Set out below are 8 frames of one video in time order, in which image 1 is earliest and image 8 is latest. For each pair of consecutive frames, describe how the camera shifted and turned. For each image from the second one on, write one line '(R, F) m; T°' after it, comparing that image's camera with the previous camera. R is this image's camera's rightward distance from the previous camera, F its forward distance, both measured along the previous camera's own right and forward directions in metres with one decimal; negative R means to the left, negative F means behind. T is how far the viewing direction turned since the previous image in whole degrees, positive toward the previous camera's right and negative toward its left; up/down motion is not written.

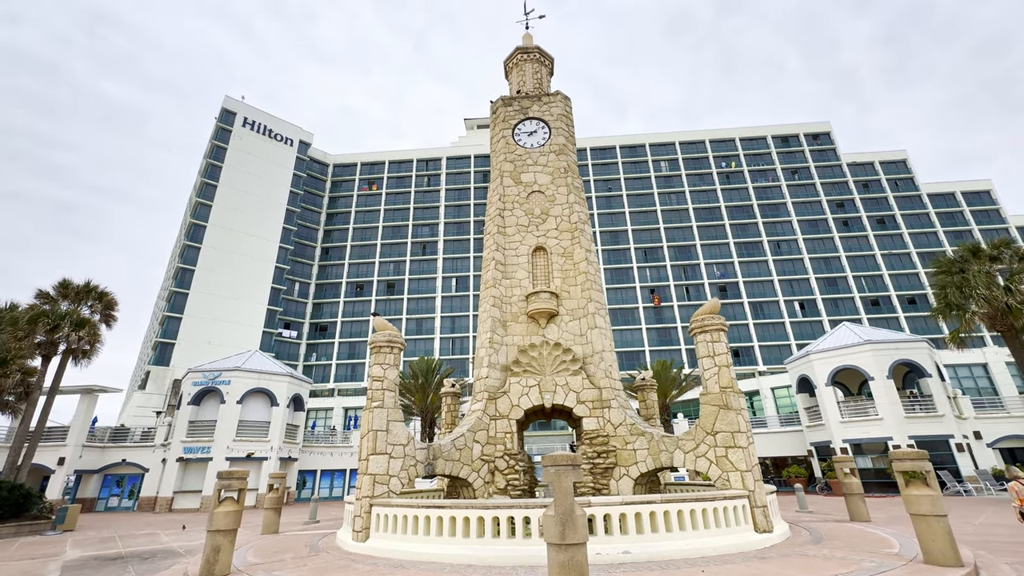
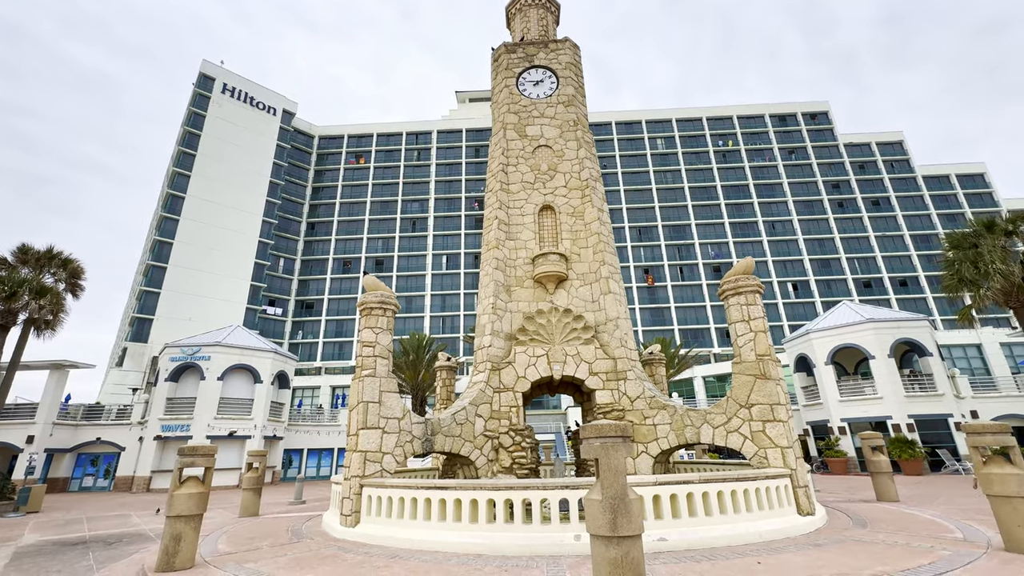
(-0.4, +1.2) m; +1°
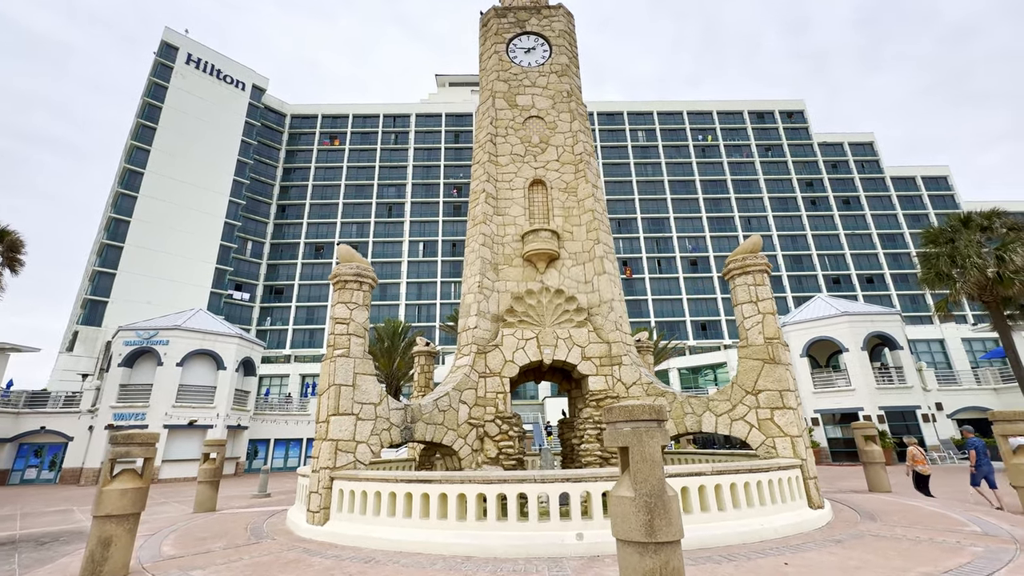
(-0.3, +0.8) m; +3°
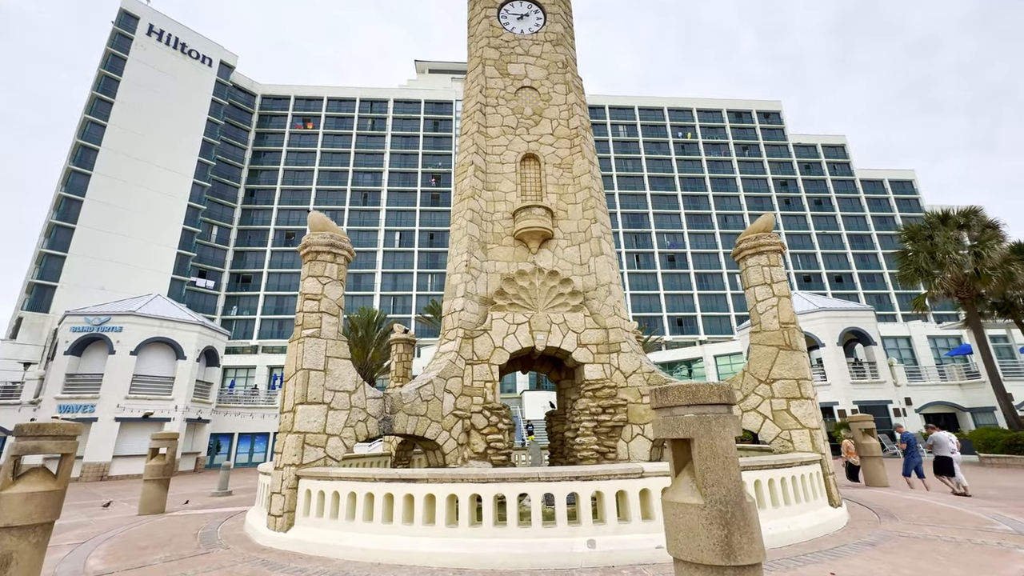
(-0.3, +0.9) m; +3°
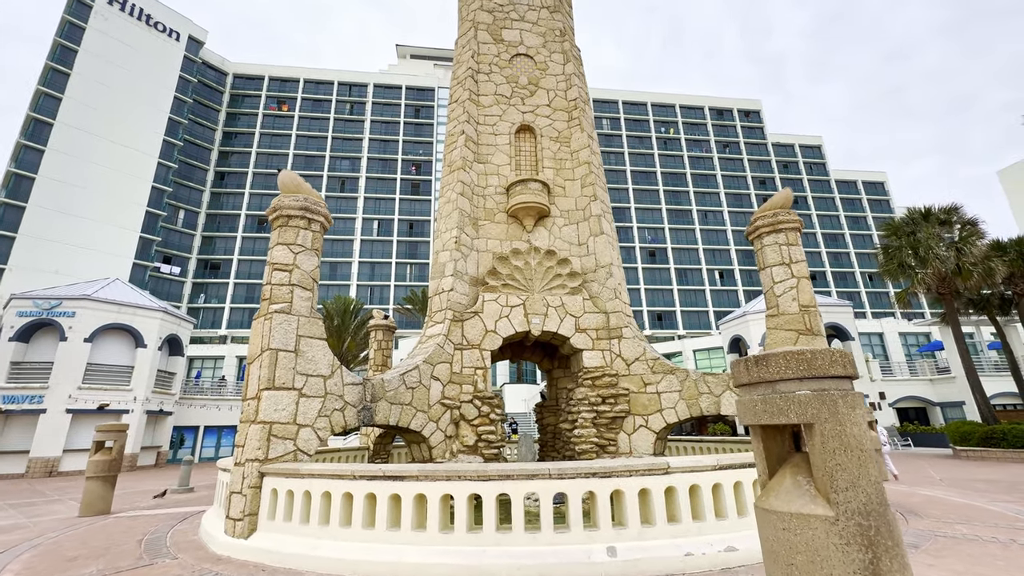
(-0.3, +0.8) m; +3°
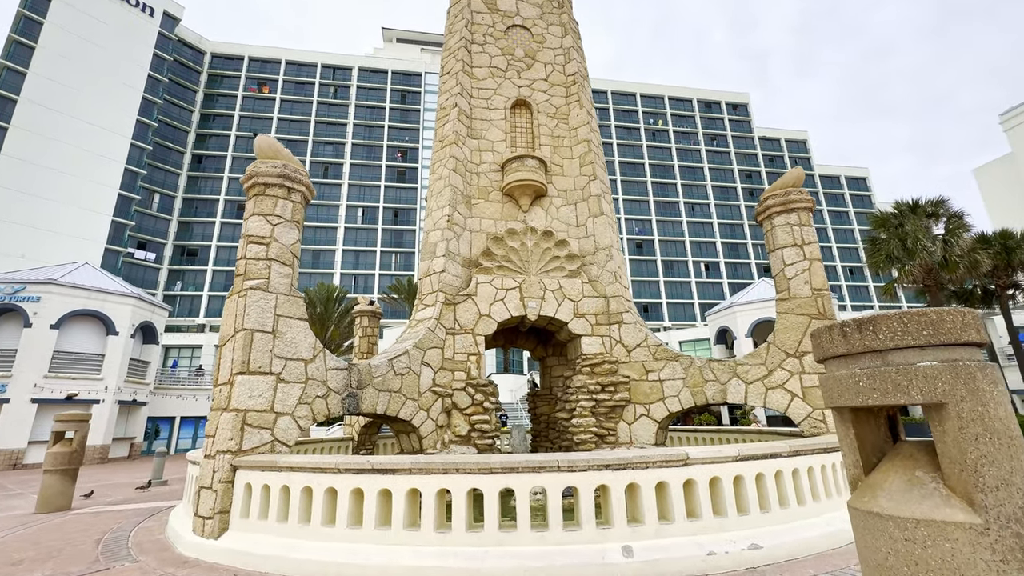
(-0.2, +0.5) m; +2°
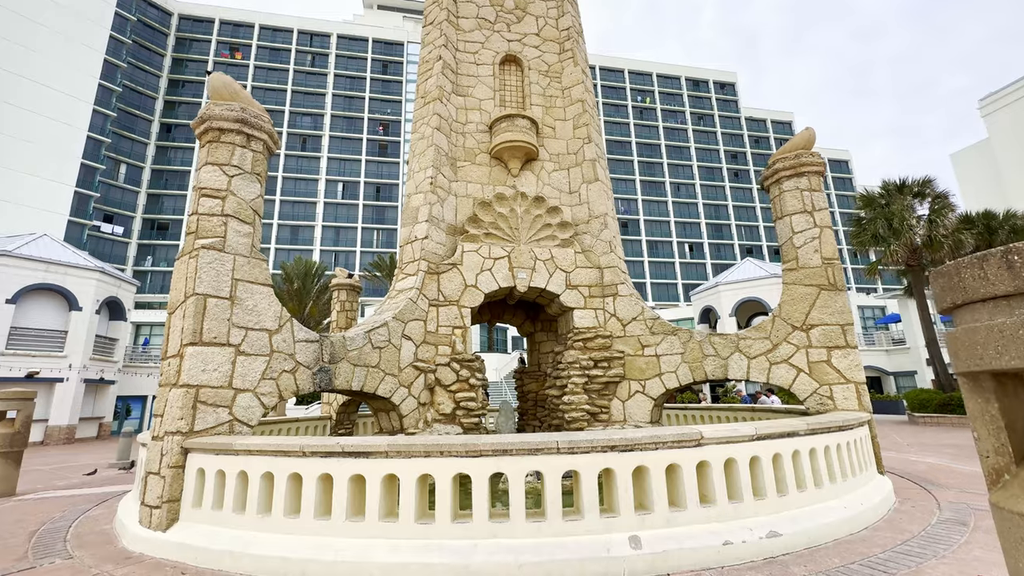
(-0.1, +0.5) m; +2°
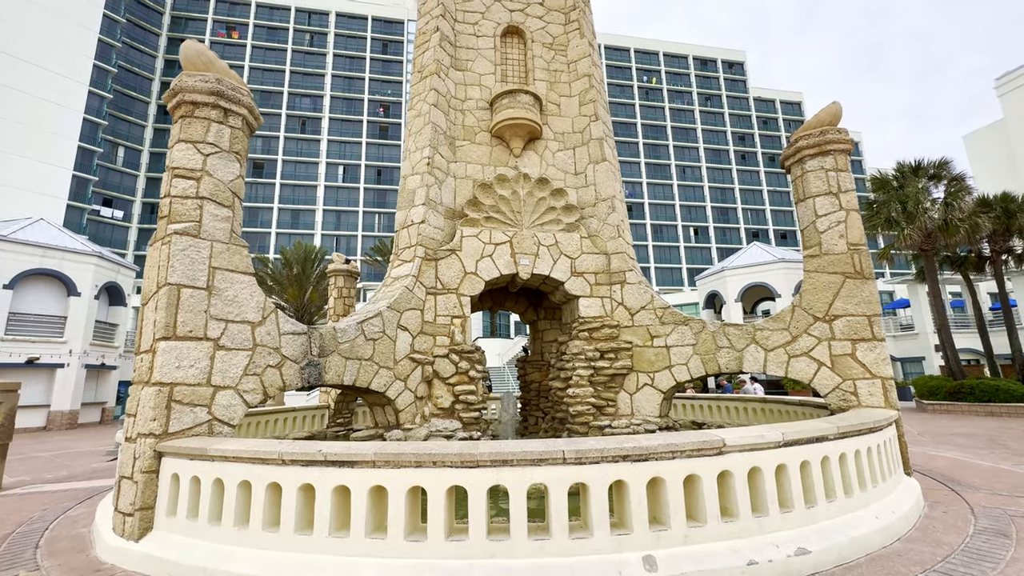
(0.0, +0.4) m; 0°
